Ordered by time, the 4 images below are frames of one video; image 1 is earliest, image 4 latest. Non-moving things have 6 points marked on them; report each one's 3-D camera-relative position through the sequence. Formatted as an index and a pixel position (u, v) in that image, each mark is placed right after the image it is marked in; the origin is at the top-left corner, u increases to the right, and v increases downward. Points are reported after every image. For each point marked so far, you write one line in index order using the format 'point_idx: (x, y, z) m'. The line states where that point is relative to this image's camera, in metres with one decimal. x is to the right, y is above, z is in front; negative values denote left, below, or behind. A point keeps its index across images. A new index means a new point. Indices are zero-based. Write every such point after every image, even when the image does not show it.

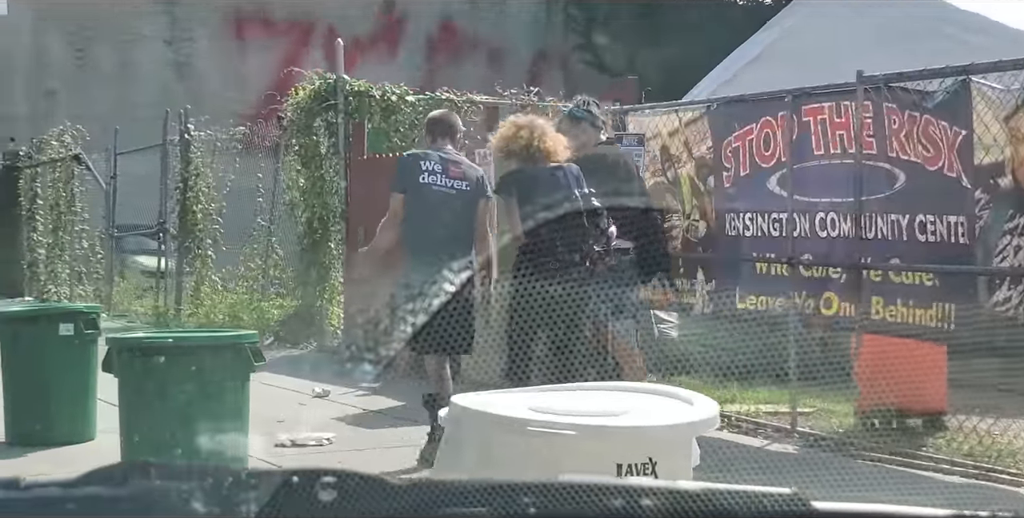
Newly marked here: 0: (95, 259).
0: (-5.3, 0.0, +14.6) m
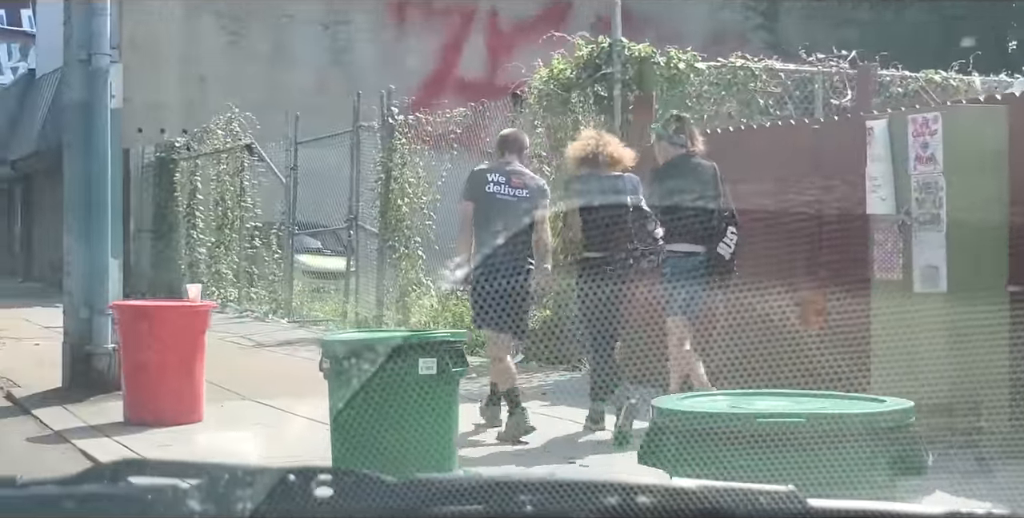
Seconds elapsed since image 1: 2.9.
0: (-2.8, 0.0, +13.2) m
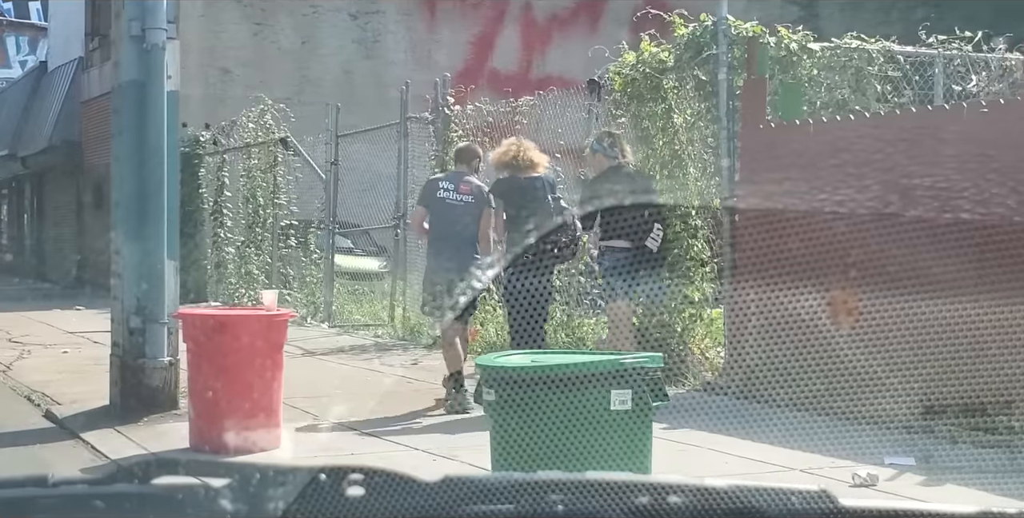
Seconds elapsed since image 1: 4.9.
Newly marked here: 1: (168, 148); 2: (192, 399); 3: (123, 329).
0: (-2.3, 0.0, +12.5) m
1: (-1.9, +0.6, +6.4) m
2: (-1.6, -0.7, +5.8) m
3: (-2.2, -0.4, +6.3) m
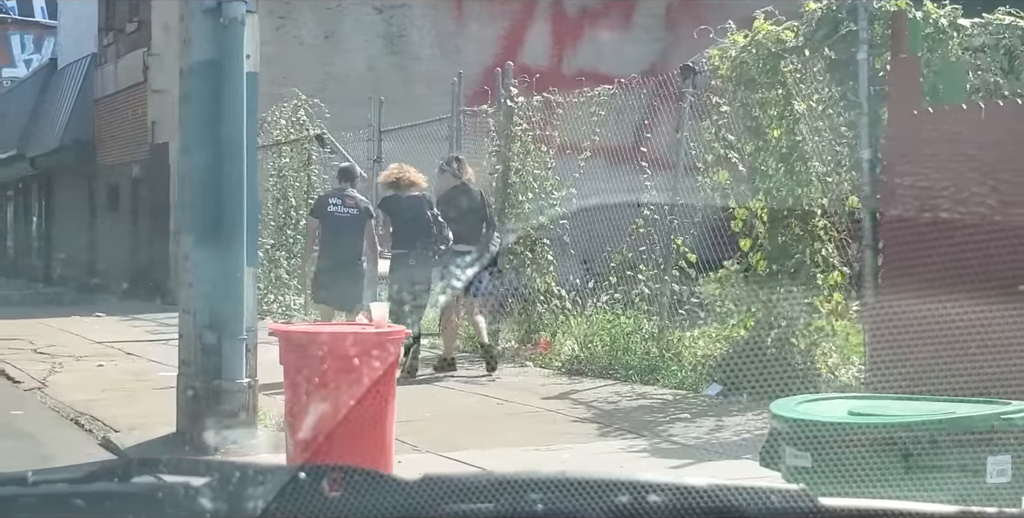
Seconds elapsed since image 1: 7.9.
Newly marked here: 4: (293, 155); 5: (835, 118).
0: (-1.7, 0.0, +11.8) m
1: (-1.4, +0.6, +5.7) m
2: (-1.1, -0.7, +5.1) m
3: (-1.6, -0.4, +5.6) m
4: (-2.4, +1.1, +12.4) m
5: (+1.8, +0.8, +6.5) m
